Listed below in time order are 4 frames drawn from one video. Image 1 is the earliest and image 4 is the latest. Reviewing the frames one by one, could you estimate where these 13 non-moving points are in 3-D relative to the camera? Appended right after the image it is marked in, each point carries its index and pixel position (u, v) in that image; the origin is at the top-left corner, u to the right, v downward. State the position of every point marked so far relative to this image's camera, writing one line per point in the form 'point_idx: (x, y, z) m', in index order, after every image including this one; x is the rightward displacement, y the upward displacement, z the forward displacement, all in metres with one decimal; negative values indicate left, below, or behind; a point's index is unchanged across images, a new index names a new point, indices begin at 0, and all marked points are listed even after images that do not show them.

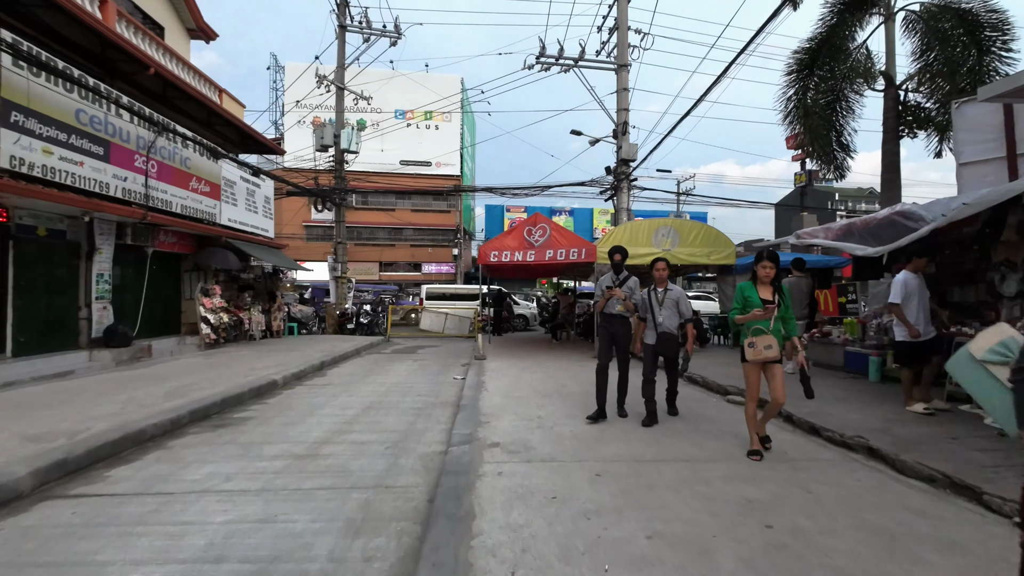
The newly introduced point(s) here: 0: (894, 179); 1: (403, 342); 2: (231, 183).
0: (+8.0, +2.3, +10.3) m
1: (-4.4, -2.2, +20.0) m
2: (-9.2, +3.5, +16.1) m
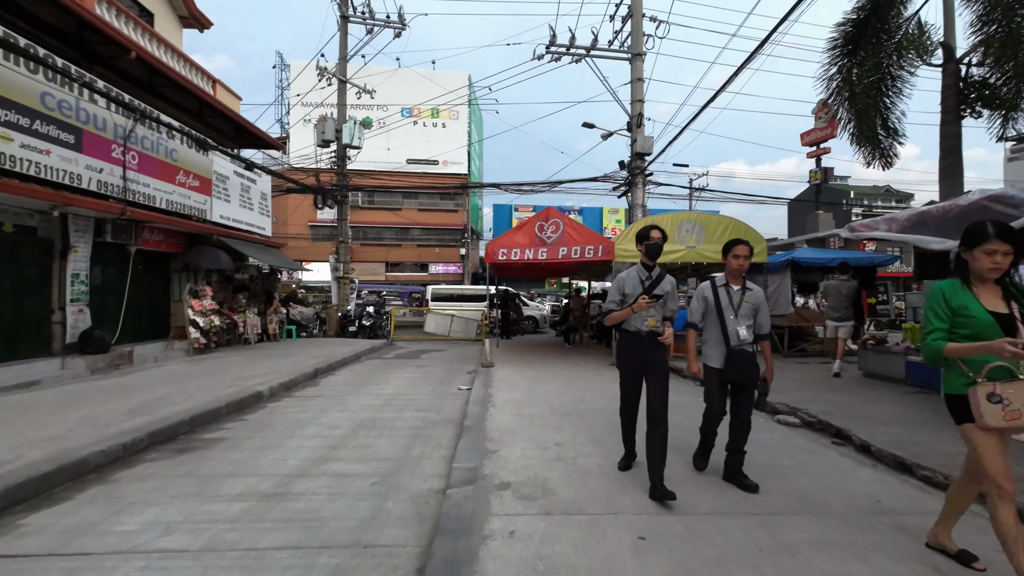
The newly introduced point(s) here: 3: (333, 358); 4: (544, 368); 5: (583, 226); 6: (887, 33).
0: (+8.2, +2.3, +9.1) m
1: (-4.1, -2.2, +18.9) m
2: (-8.9, +3.4, +15.2) m
3: (-5.0, -2.0, +13.8) m
4: (+0.7, -1.8, +11.3) m
5: (+1.8, +1.5, +12.2) m
6: (+7.8, +5.3, +10.2) m
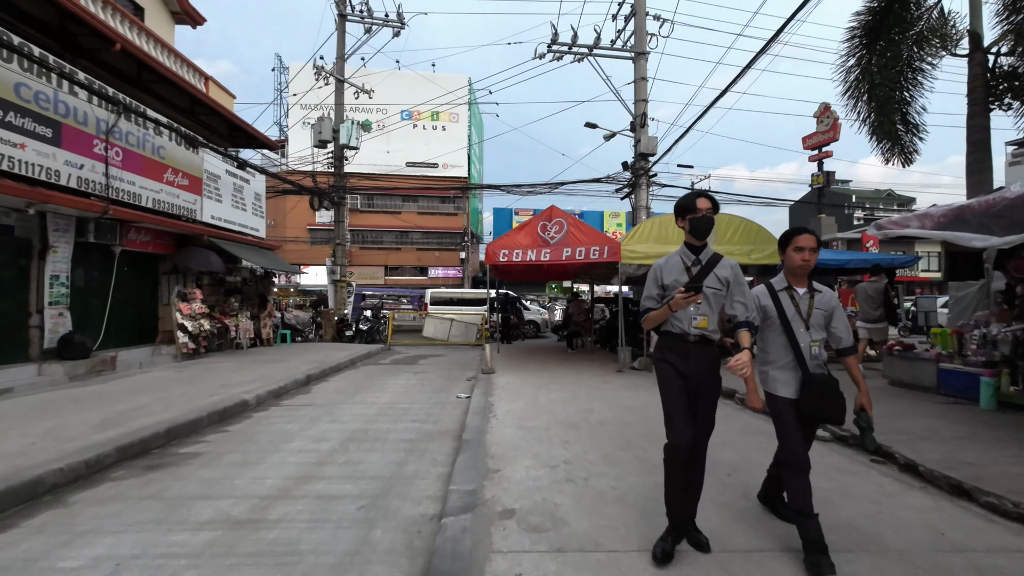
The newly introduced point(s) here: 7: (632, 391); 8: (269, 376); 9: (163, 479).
0: (+8.2, +2.2, +8.6) m
1: (-4.0, -2.4, +18.4) m
2: (-8.9, +3.3, +14.7) m
3: (-5.0, -2.1, +13.2) m
4: (+0.8, -1.9, +10.7) m
5: (+1.8, +1.5, +11.7) m
6: (+7.9, +5.3, +9.7) m
7: (+2.2, -1.9, +8.9) m
8: (-5.4, -2.0, +10.8) m
9: (-3.7, -2.0, +5.2) m
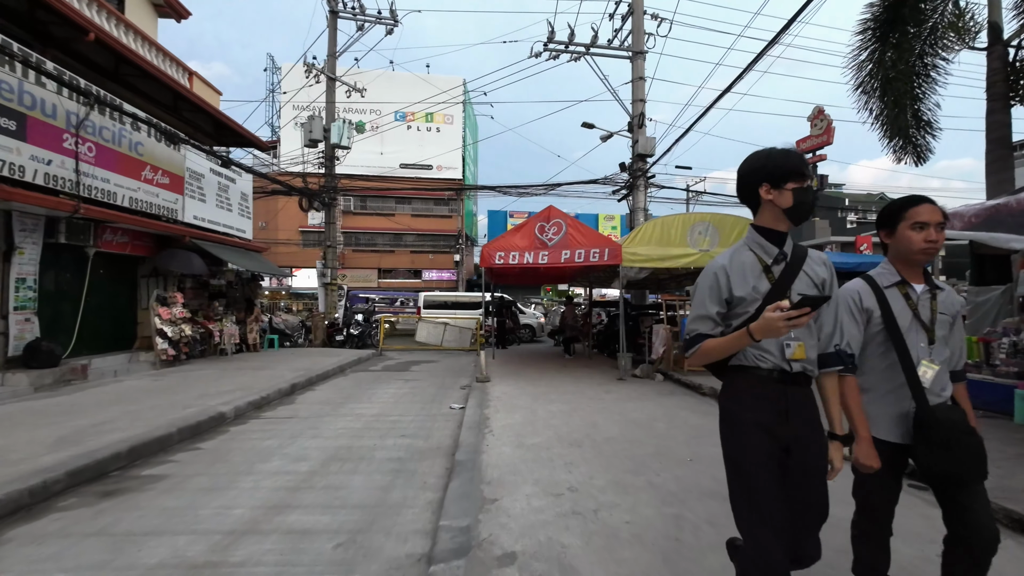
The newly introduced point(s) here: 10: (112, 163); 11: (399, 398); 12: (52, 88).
0: (+8.2, +2.2, +8.1) m
1: (-4.2, -2.5, +17.8) m
2: (-9.0, +3.2, +14.1) m
3: (-5.1, -2.2, +12.6) m
4: (+0.7, -2.0, +10.2) m
5: (+1.7, +1.4, +11.2) m
6: (+7.8, +5.2, +9.3) m
7: (+2.1, -1.9, +8.4) m
8: (-5.5, -2.0, +10.2) m
9: (-3.7, -2.1, +4.6) m
10: (-8.8, +2.8, +10.8) m
11: (-2.3, -2.3, +10.1) m
12: (-8.7, +3.8, +9.3) m
